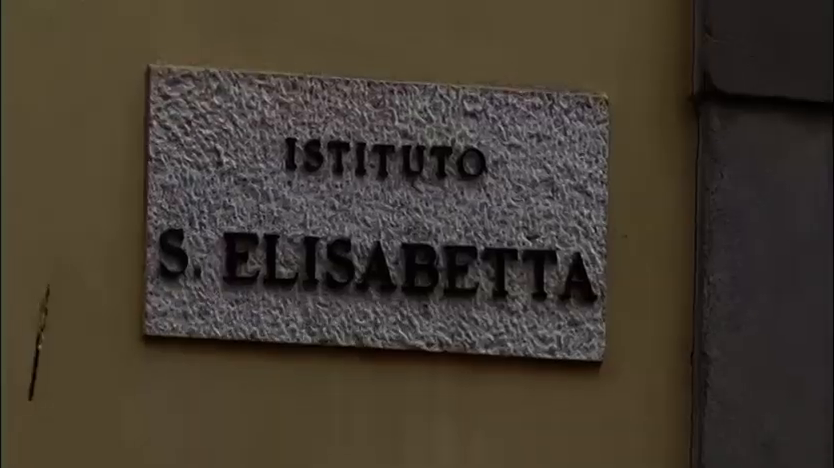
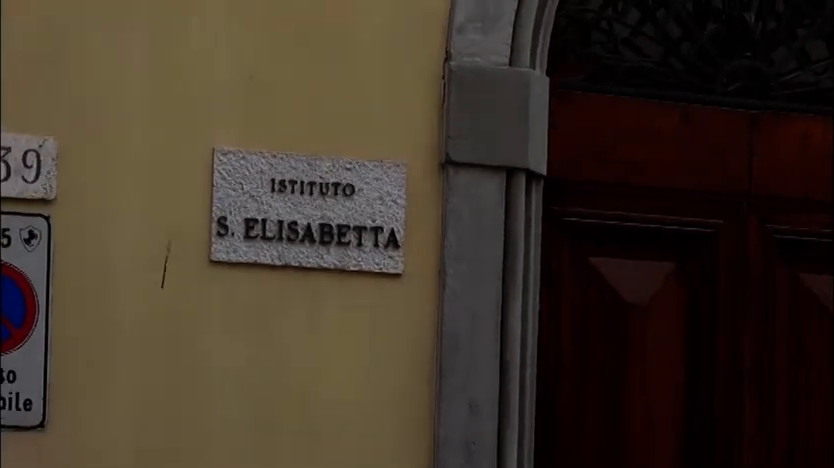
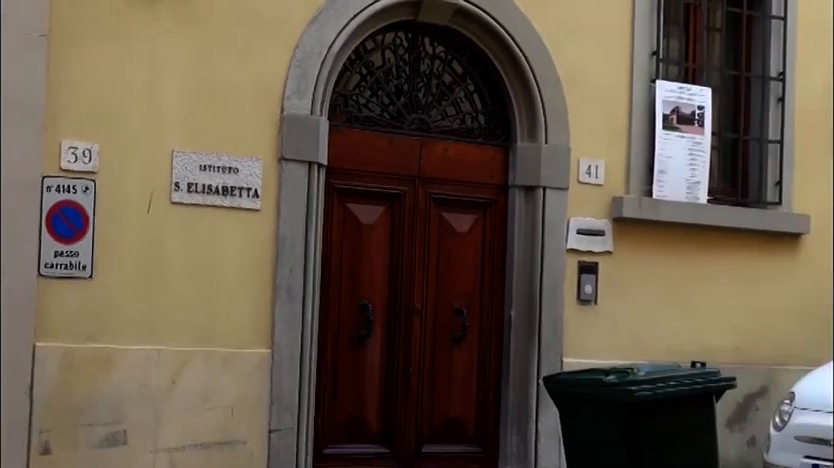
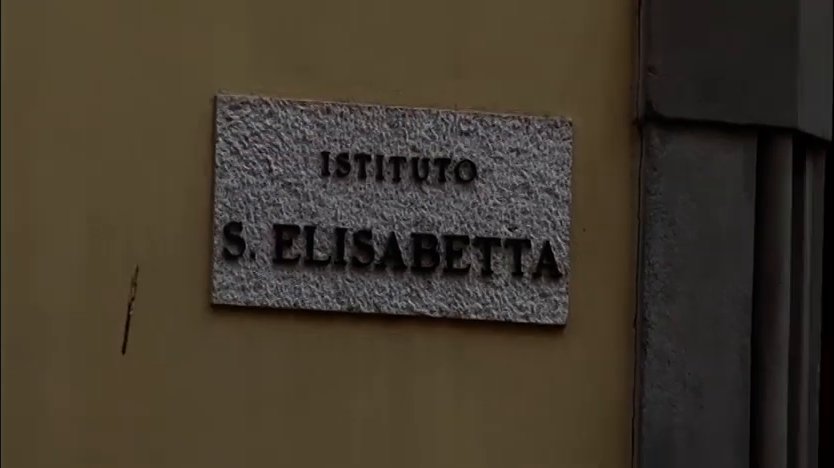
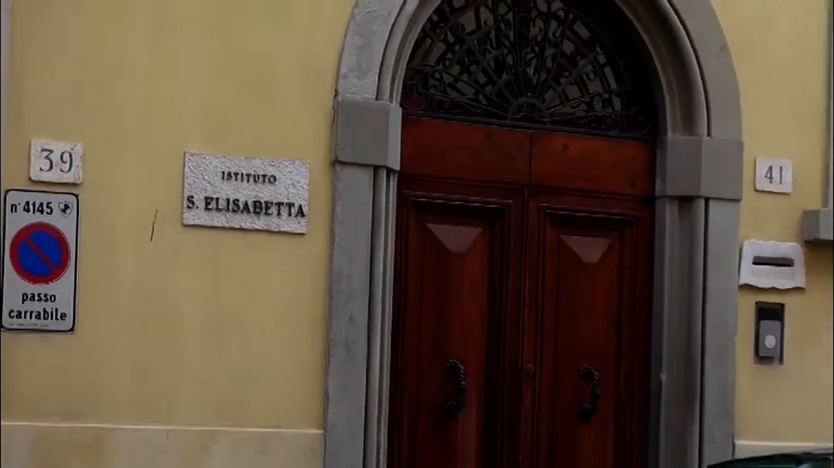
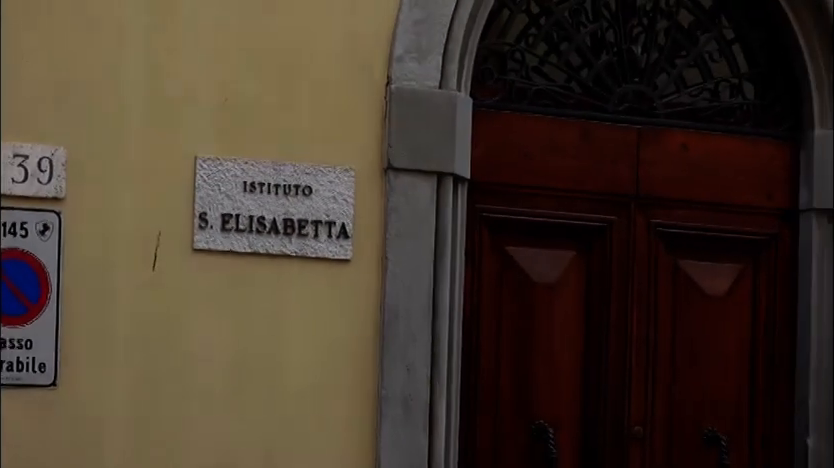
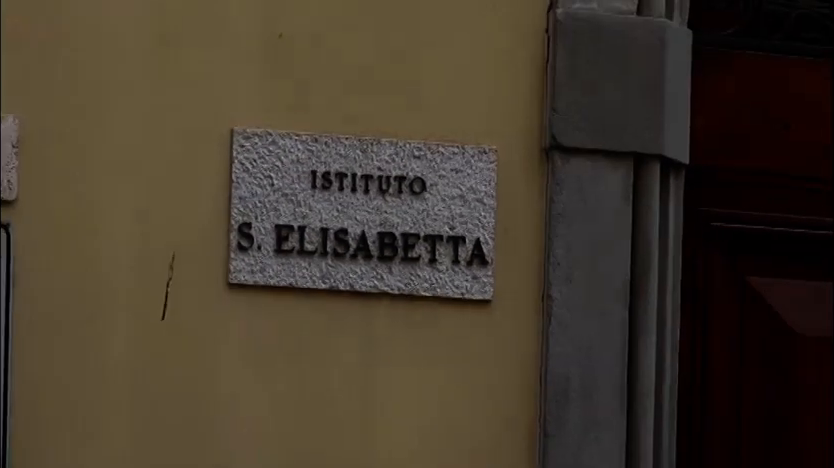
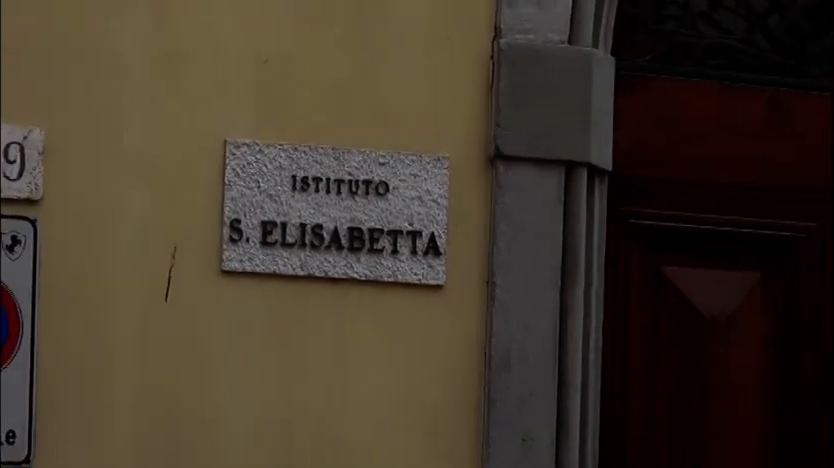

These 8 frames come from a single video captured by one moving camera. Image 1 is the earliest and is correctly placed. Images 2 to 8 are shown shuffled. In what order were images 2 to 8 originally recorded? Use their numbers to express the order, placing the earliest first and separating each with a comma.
4, 7, 8, 2, 6, 5, 3
